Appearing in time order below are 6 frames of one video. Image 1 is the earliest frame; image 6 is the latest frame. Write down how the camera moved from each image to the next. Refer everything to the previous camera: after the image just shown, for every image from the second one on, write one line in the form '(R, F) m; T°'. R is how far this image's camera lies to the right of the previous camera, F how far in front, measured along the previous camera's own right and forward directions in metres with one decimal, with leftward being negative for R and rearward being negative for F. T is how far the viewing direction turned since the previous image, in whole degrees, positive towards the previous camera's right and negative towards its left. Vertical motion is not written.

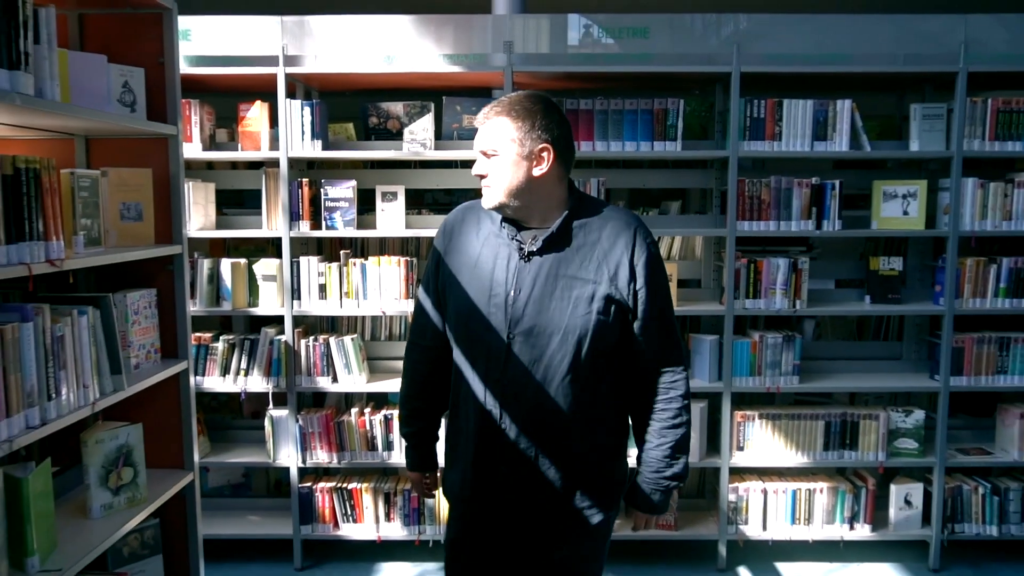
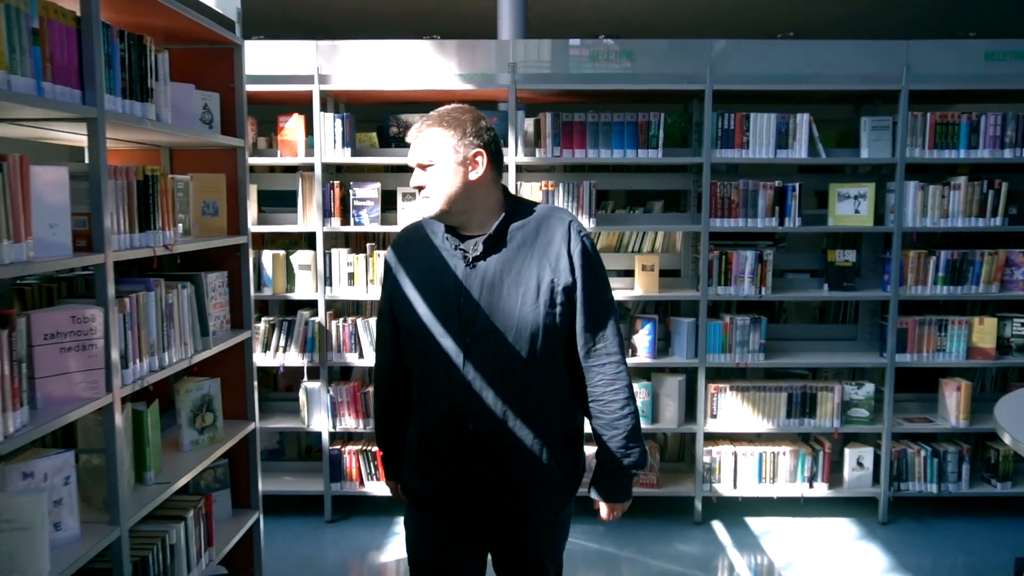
(0.0, -0.5) m; 0°
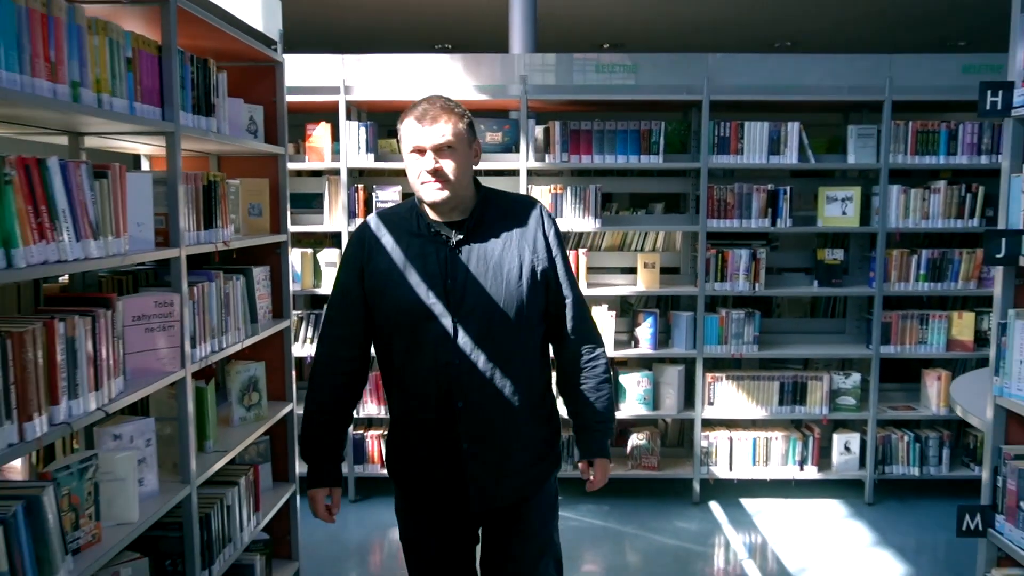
(0.0, -0.3) m; 0°
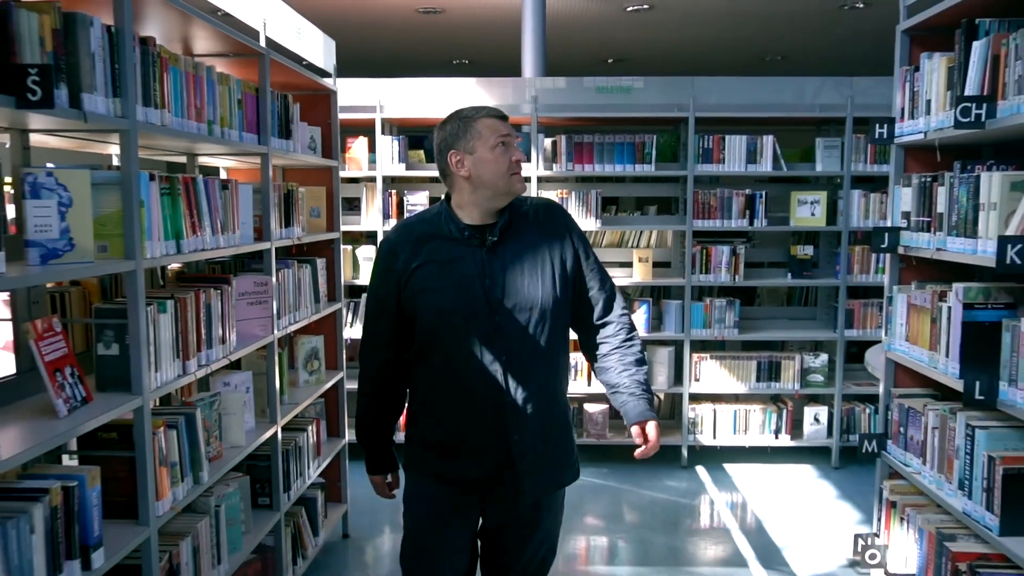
(0.0, -0.7) m; -1°
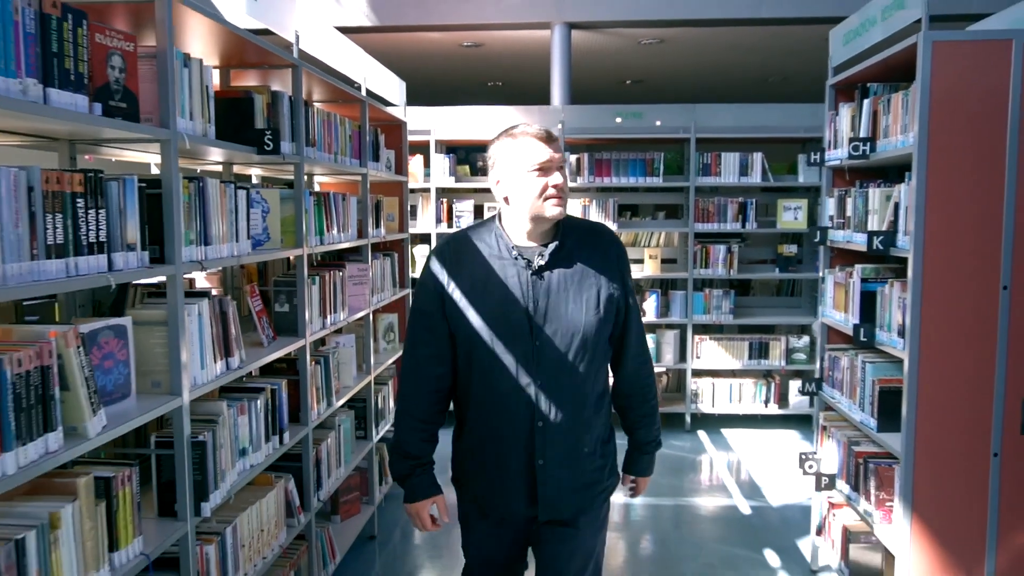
(-0.1, -1.0) m; -2°
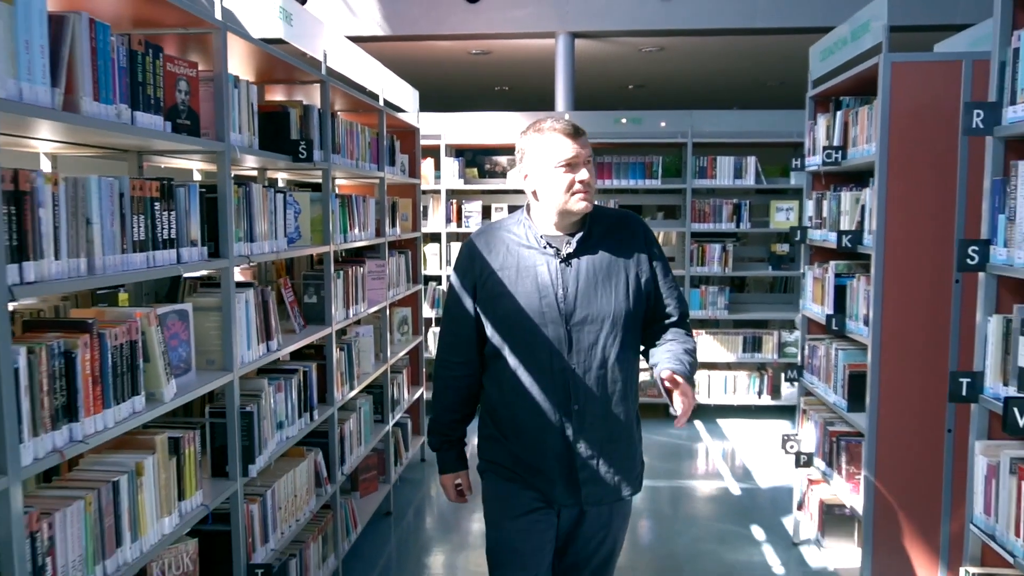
(0.0, -0.3) m; 0°
